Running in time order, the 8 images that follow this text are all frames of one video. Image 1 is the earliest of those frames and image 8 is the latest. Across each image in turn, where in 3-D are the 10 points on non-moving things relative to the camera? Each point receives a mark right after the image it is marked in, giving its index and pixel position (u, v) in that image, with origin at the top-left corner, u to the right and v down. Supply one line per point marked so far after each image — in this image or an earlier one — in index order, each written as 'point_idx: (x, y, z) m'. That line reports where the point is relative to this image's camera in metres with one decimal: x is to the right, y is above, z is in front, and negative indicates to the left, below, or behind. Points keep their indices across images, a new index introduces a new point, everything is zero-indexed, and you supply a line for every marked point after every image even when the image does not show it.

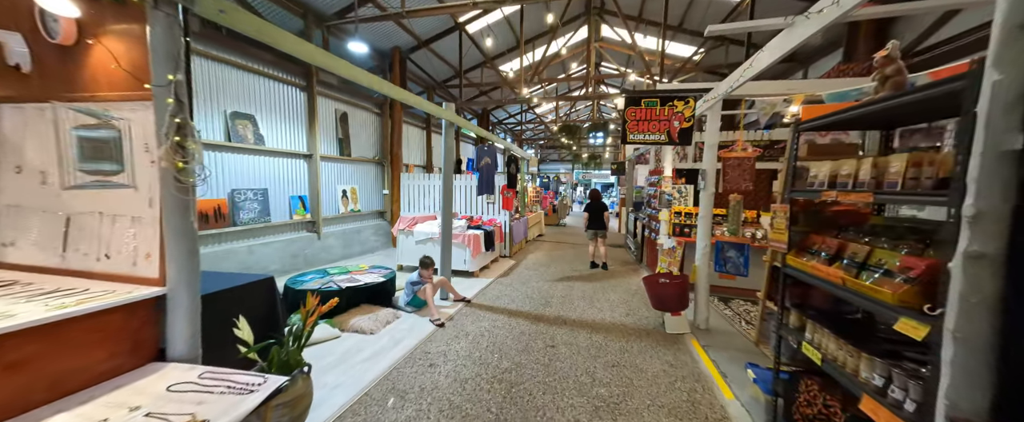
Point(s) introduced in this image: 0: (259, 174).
0: (-3.5, +0.5, +4.2) m
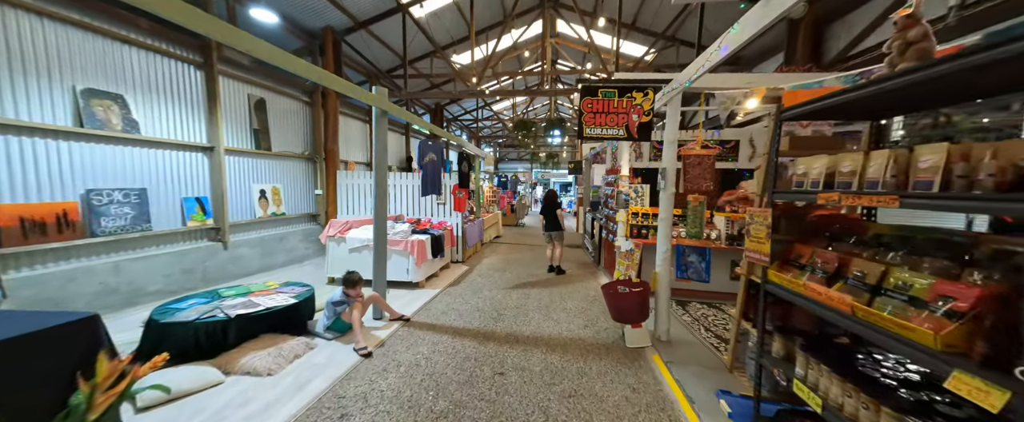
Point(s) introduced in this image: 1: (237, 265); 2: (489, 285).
0: (-4.1, +0.5, +3.3) m
1: (-3.8, -0.7, +4.2) m
2: (-0.3, -1.1, +4.4) m
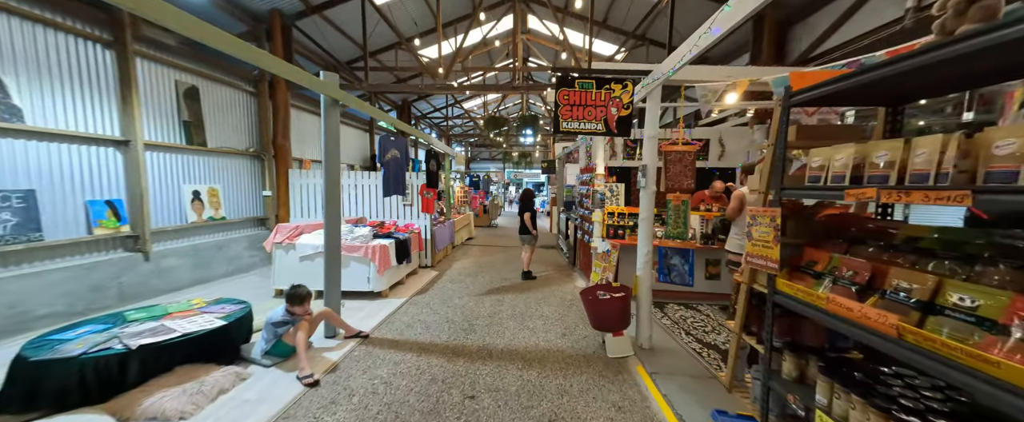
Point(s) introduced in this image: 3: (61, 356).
0: (-4.4, +0.4, +2.7) m
1: (-4.2, -0.8, +3.6) m
2: (-0.7, -1.1, +4.1) m
3: (-2.5, -0.8, +1.7) m
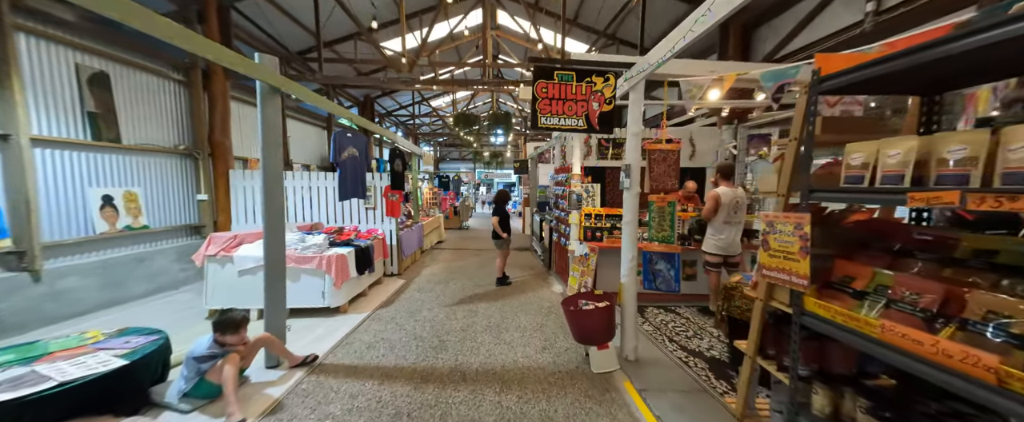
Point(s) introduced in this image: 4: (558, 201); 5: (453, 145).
0: (-4.6, +0.3, +2.0) m
1: (-4.4, -0.9, +3.0) m
2: (-1.0, -1.1, +3.8) m
3: (-2.5, -0.9, +1.2) m
4: (+0.7, +0.1, +4.6) m
5: (-3.2, +3.6, +16.8) m
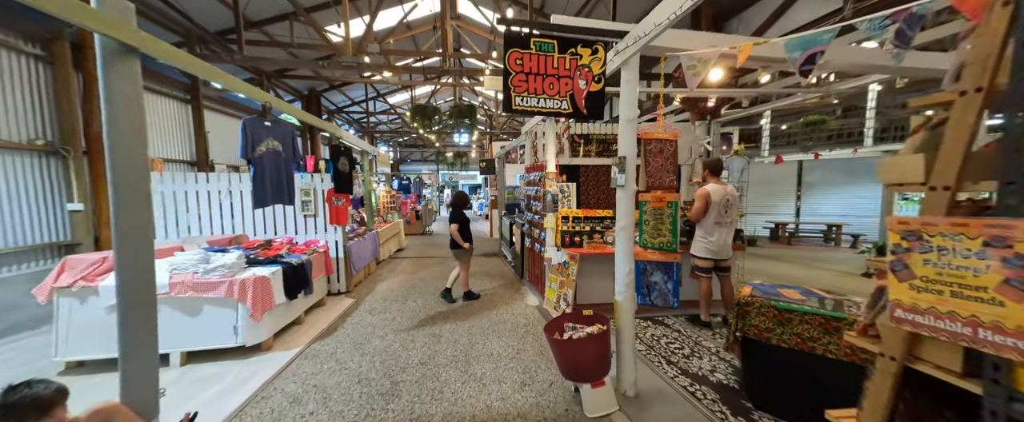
0: (-4.7, +0.2, +1.0) m
1: (-4.6, -1.0, +2.0) m
2: (-1.3, -1.2, +3.2) m
3: (-2.6, -0.9, +0.4) m
4: (+0.3, +0.1, +4.2) m
5: (-5.1, +3.4, +15.8) m
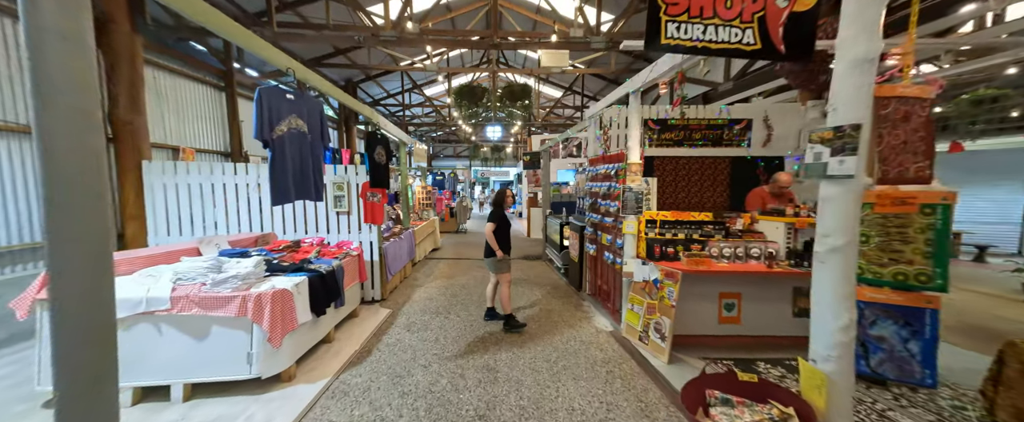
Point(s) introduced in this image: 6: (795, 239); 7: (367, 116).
0: (-4.2, +0.2, +0.7) m
1: (-4.1, -1.0, +1.7) m
2: (-0.7, -1.2, +2.6) m
3: (-2.2, -0.9, -0.1) m
4: (+1.0, +0.1, +3.5) m
5: (-3.3, +3.6, +15.5) m
6: (+2.3, -0.2, +2.5) m
7: (-1.7, +1.1, +3.7) m
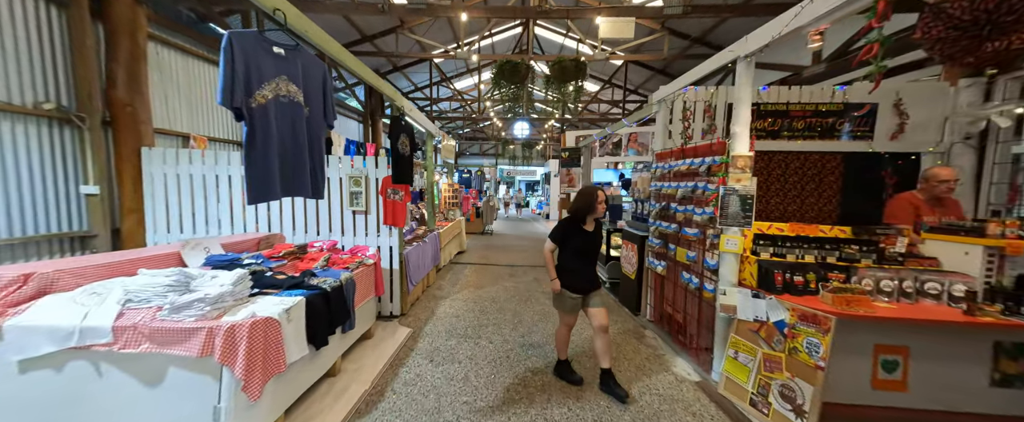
0: (-4.0, +0.3, +0.4) m
1: (-3.8, -0.9, +1.3) m
2: (-0.4, -1.2, +2.0) m
3: (-2.0, -0.9, -0.6) m
4: (+1.4, 0.0, +2.7) m
5: (-1.9, +3.6, +15.0) m
6: (+2.6, -0.3, +1.6) m
7: (-1.2, +1.1, +3.1) m
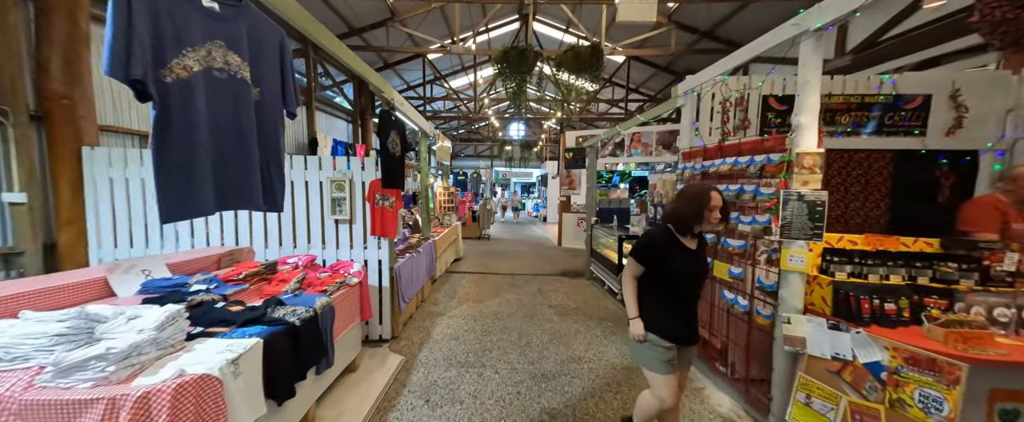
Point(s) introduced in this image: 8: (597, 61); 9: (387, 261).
0: (-3.9, +0.2, -0.1) m
1: (-3.7, -1.0, +0.9) m
2: (-0.3, -1.3, +1.6) m
3: (-1.9, -1.0, -1.0) m
4: (+1.5, 0.0, +2.4) m
5: (-2.0, +3.5, +14.6) m
6: (+2.7, -0.4, +1.3) m
7: (-1.2, +1.1, +2.7) m
8: (+0.7, +1.3, +2.7) m
9: (-1.2, -0.5, +2.8) m
